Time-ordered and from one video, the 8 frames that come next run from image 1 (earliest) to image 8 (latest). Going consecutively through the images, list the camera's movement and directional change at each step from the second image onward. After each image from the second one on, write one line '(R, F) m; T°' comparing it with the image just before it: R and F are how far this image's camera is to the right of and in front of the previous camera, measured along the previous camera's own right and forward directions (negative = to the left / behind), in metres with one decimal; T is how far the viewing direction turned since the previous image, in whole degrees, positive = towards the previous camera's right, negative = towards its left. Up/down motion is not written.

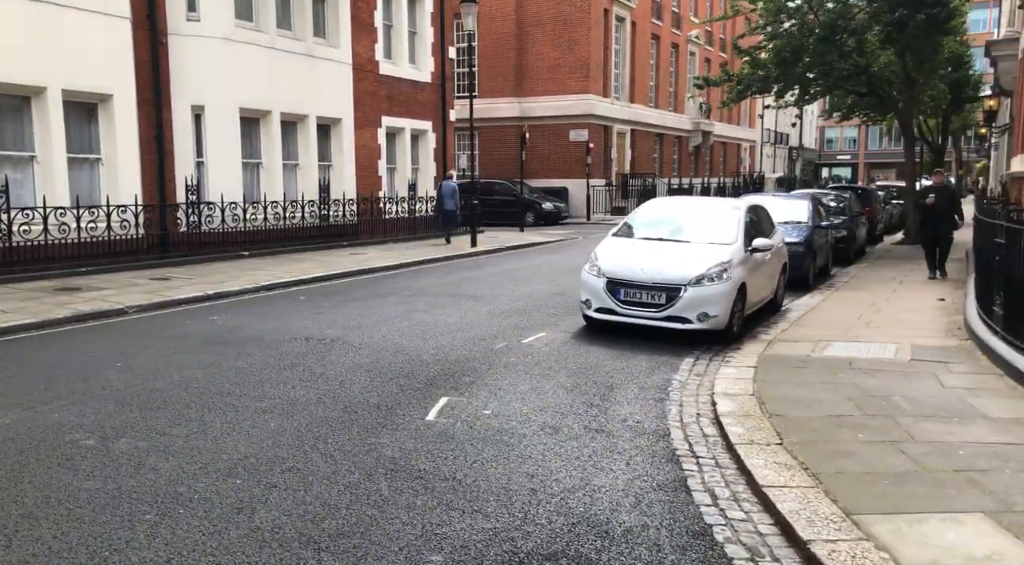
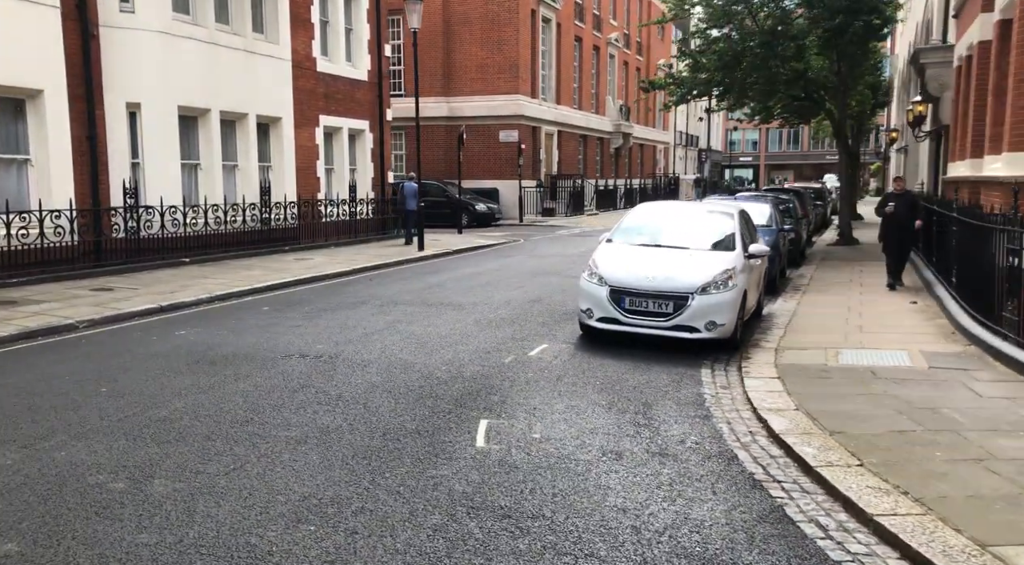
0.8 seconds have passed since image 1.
(-0.8, +0.3) m; +5°
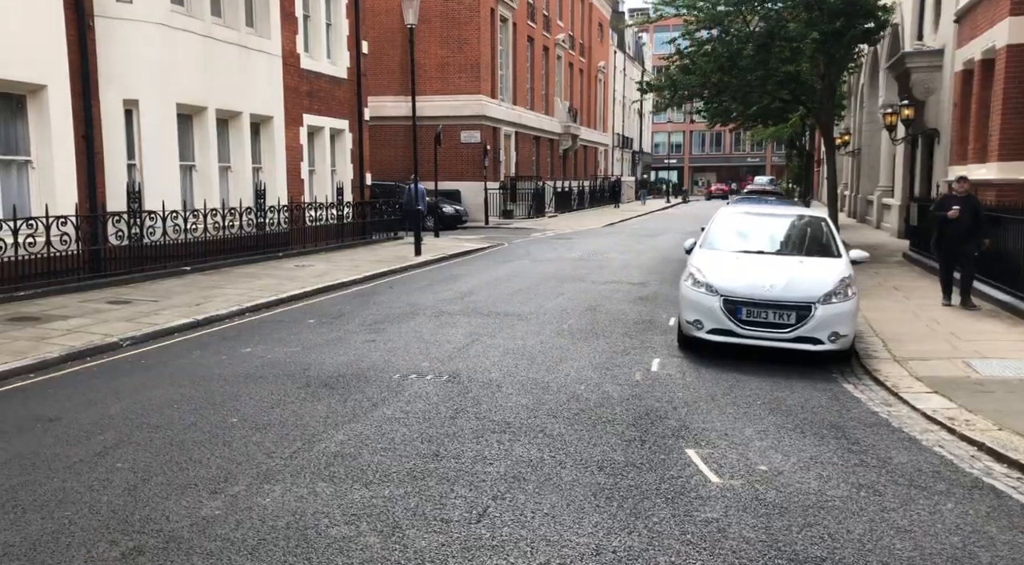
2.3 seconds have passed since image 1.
(-1.5, +0.5) m; +4°
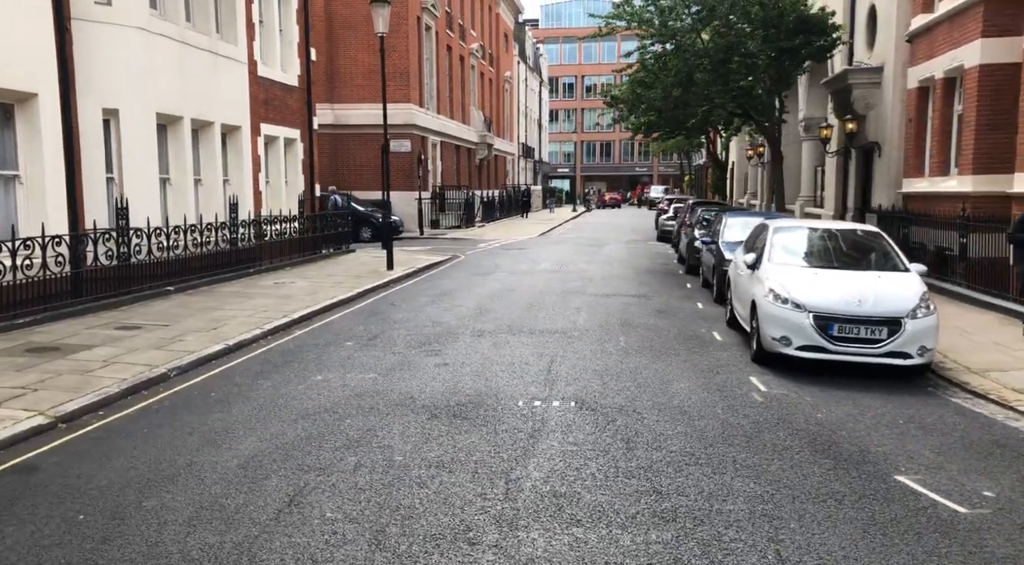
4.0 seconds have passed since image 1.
(-1.6, +0.3) m; +6°
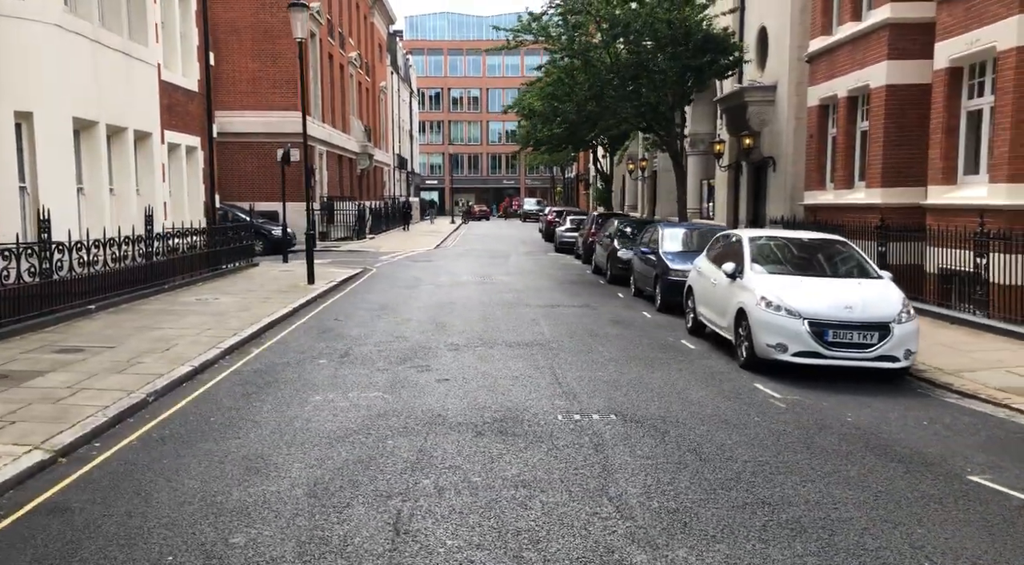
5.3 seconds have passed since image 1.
(-1.2, +0.2) m; +8°
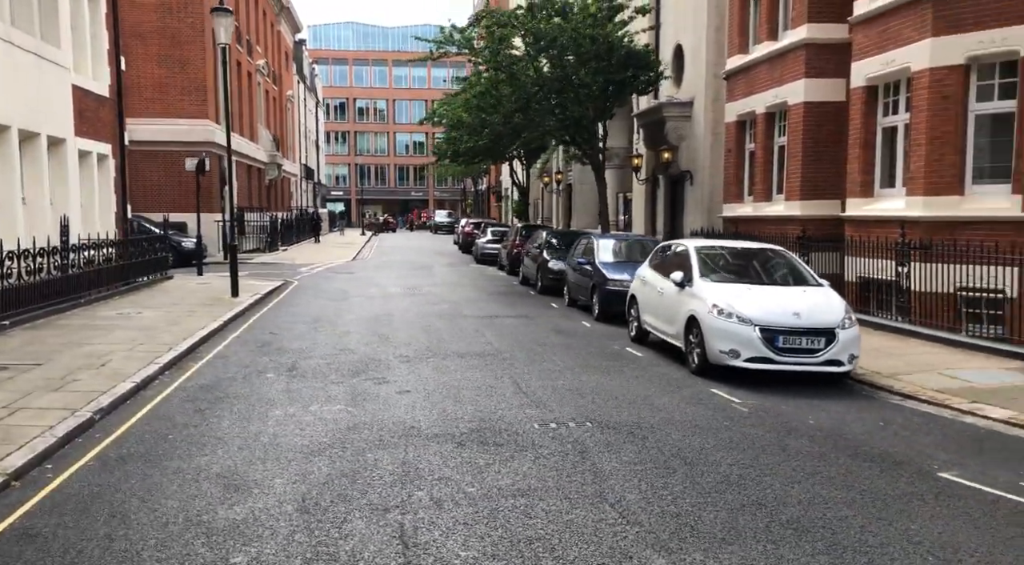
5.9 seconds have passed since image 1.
(-0.5, 0.0) m; +6°
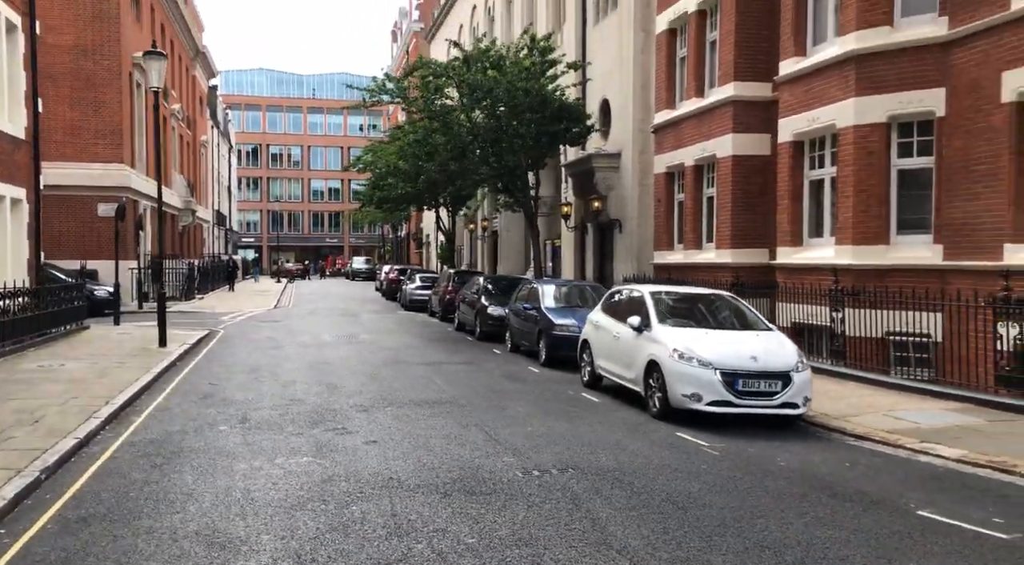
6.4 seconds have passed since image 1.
(-0.5, 0.0) m; +5°
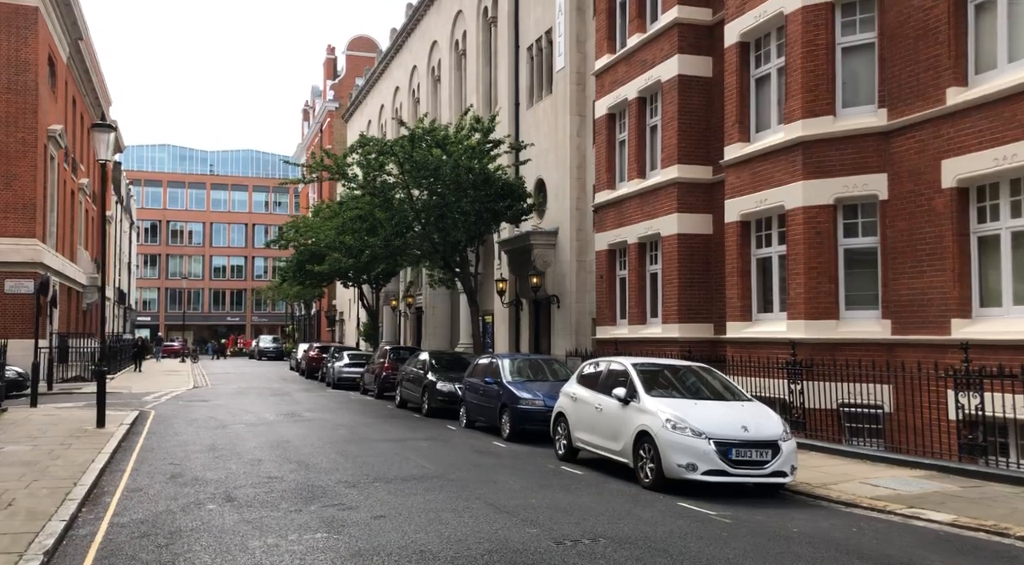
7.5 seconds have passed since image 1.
(-0.9, -0.1) m; +6°
